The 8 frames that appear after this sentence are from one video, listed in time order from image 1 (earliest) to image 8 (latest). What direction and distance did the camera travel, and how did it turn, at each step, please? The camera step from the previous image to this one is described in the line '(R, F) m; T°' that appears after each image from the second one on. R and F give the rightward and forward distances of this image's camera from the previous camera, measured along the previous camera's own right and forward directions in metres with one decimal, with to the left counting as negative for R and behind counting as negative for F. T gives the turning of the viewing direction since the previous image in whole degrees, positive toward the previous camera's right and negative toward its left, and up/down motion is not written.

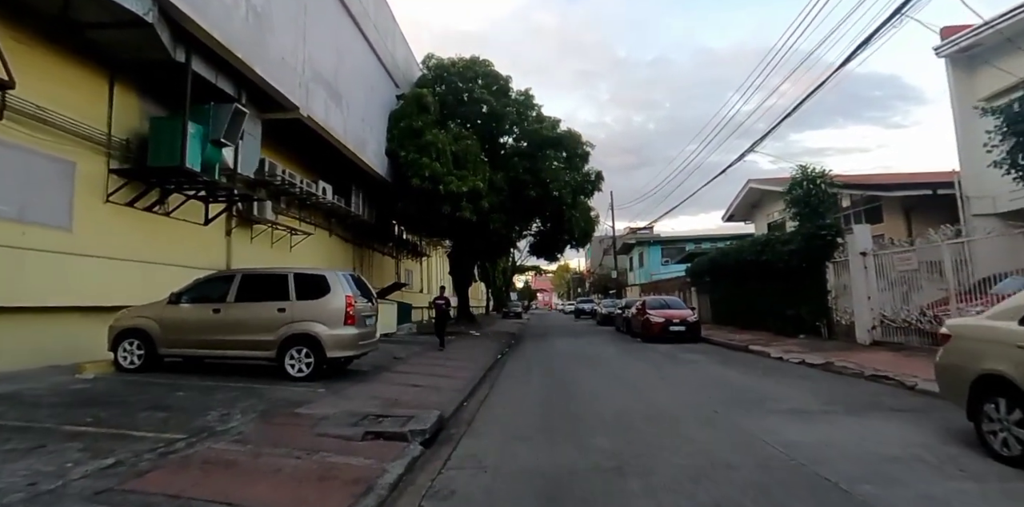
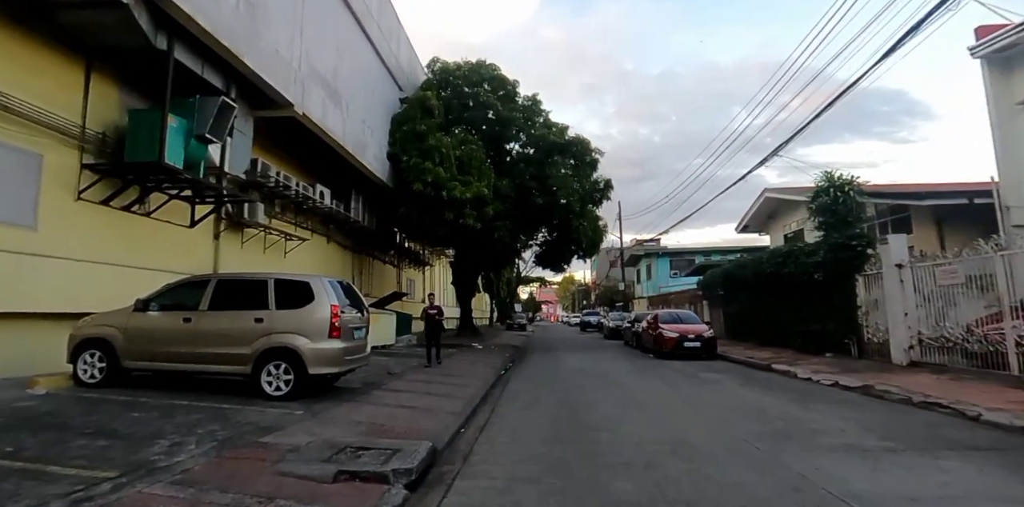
(0.0, +0.9) m; -1°
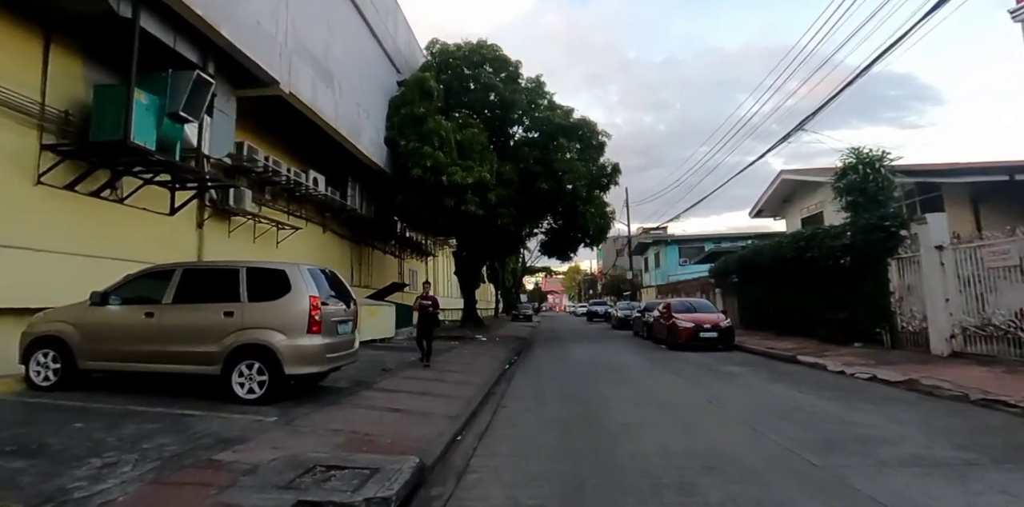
(0.0, +0.9) m; -1°
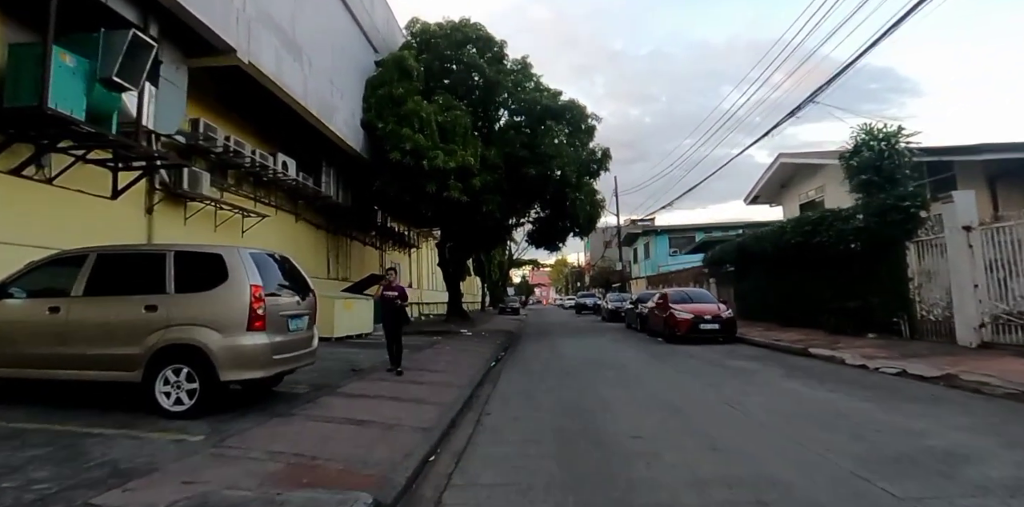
(0.0, +1.1) m; +2°
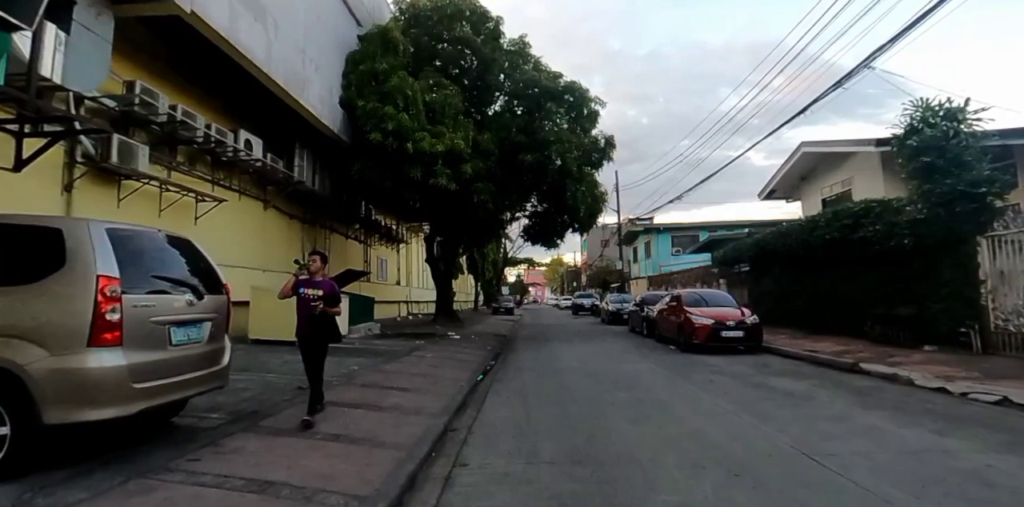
(+0.1, +1.8) m; +1°
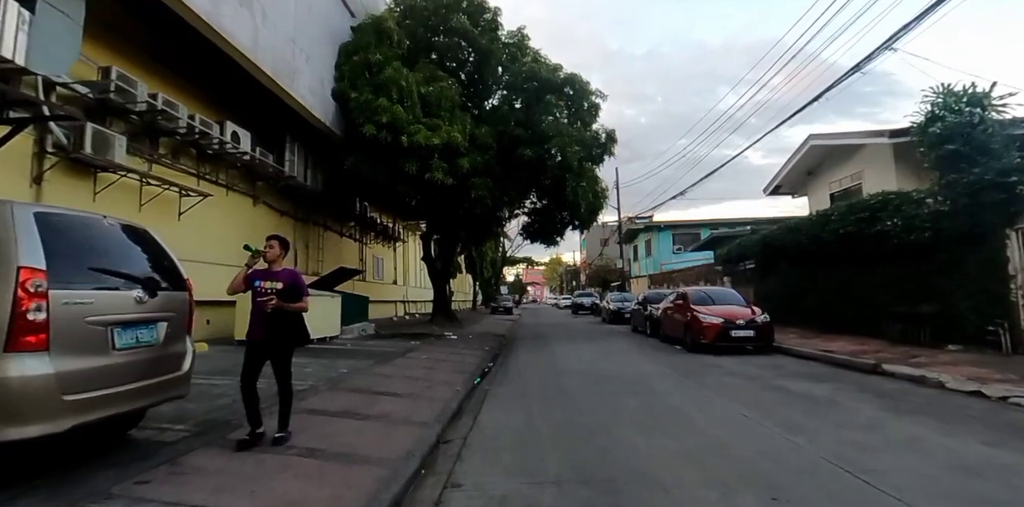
(0.0, +0.5) m; 0°
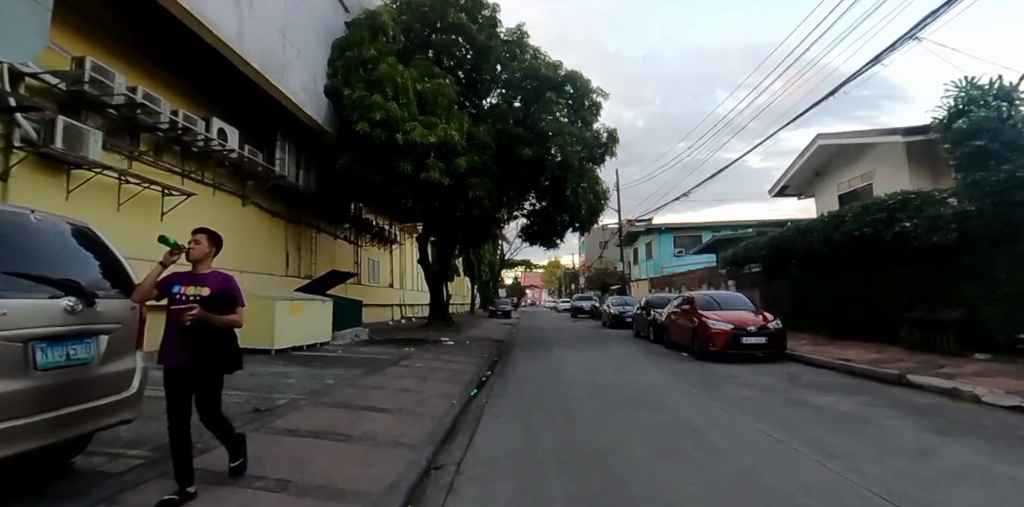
(0.0, +0.5) m; 0°
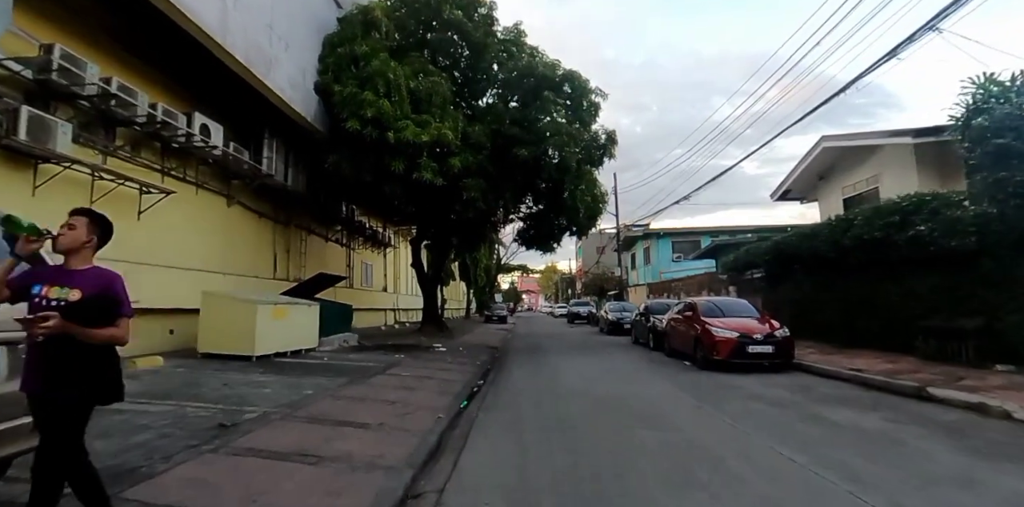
(0.0, +0.5) m; 0°
